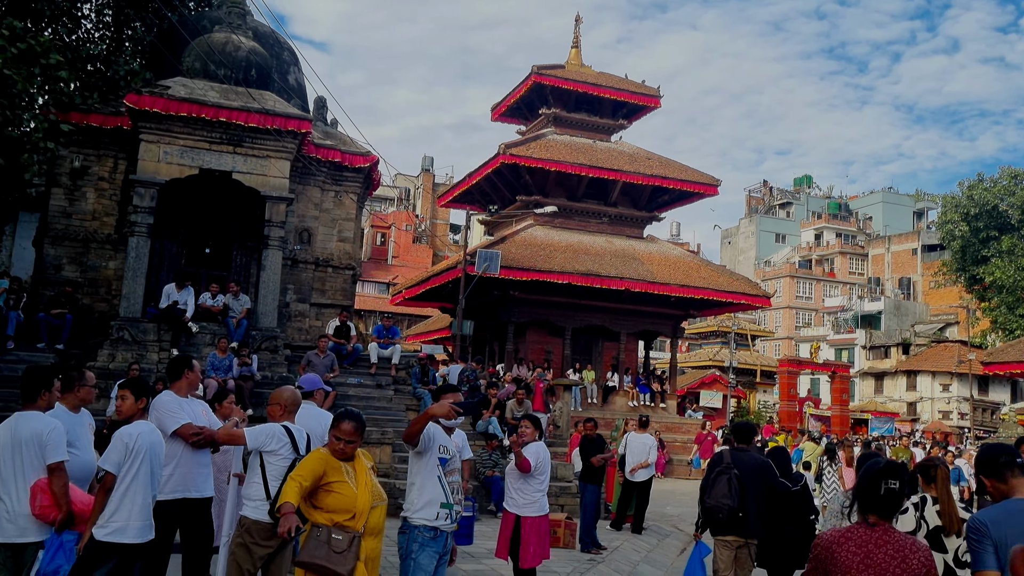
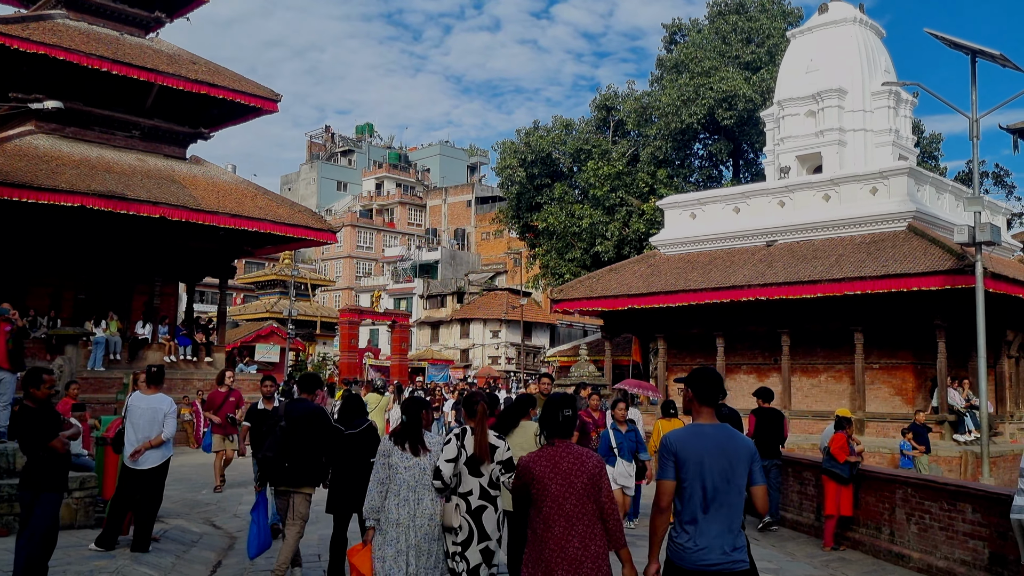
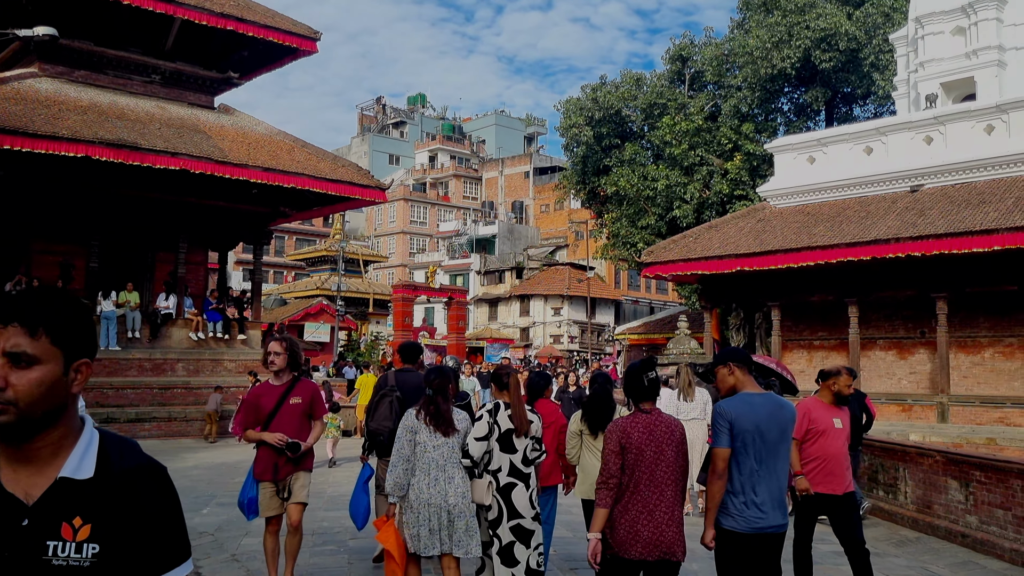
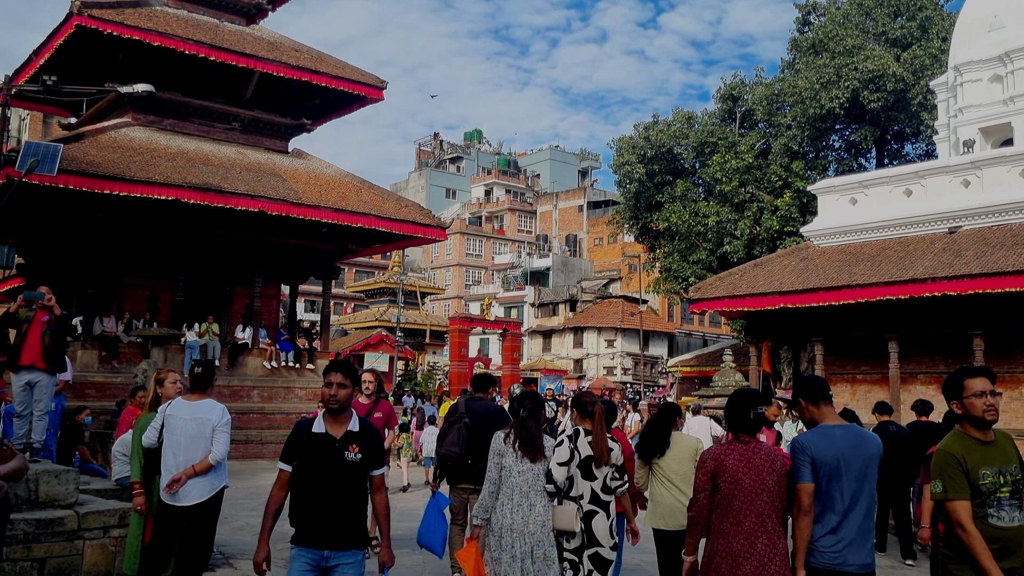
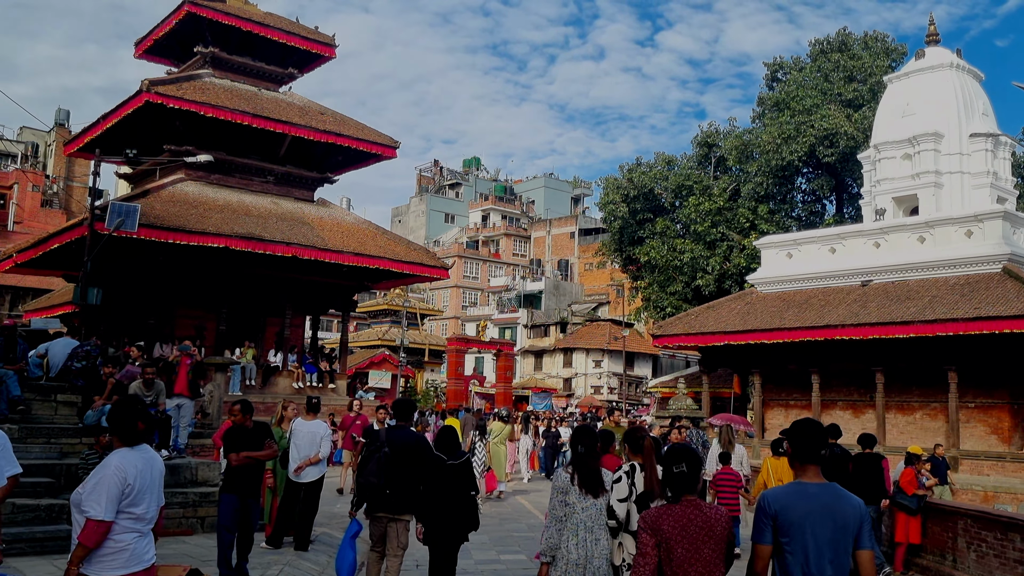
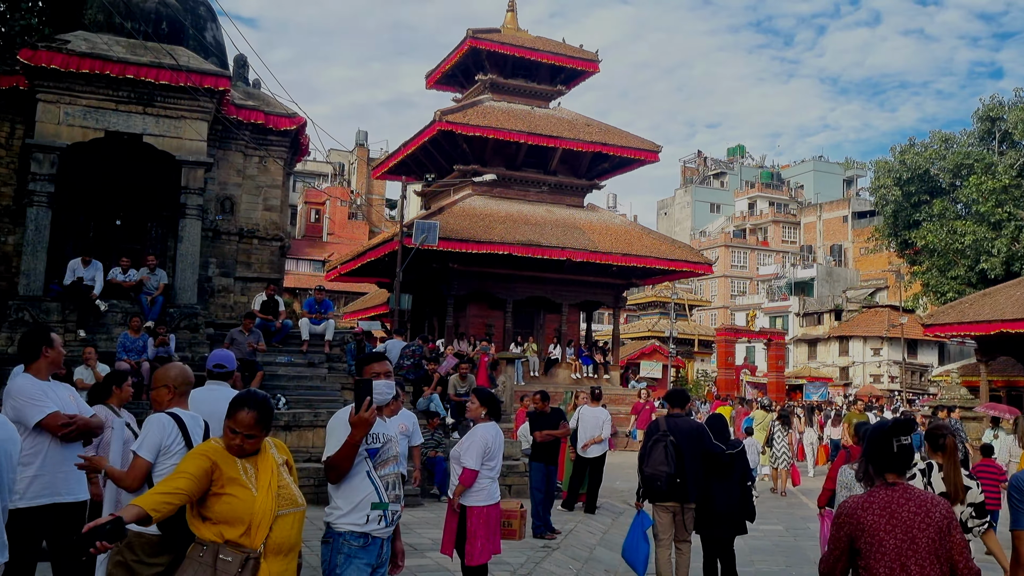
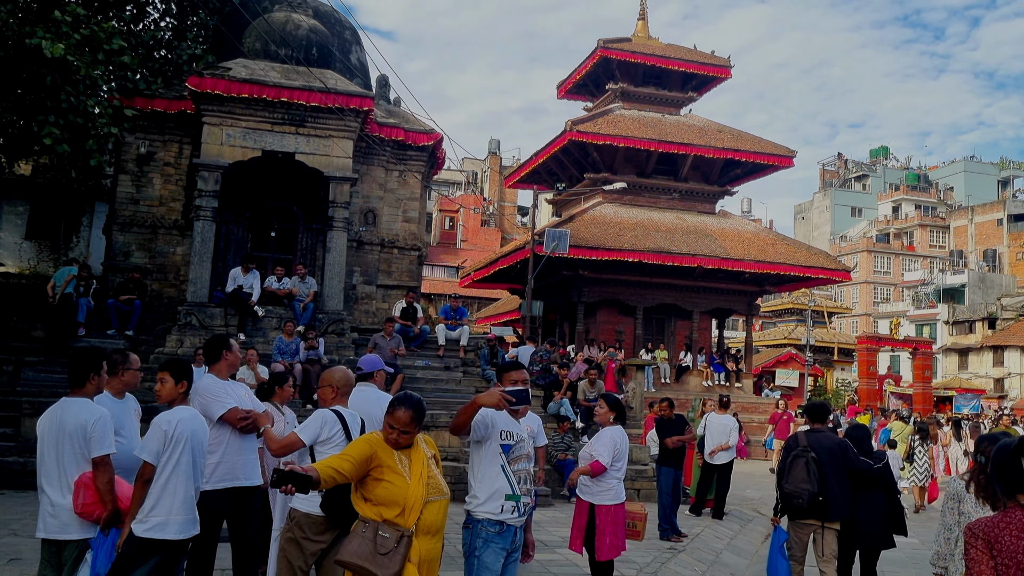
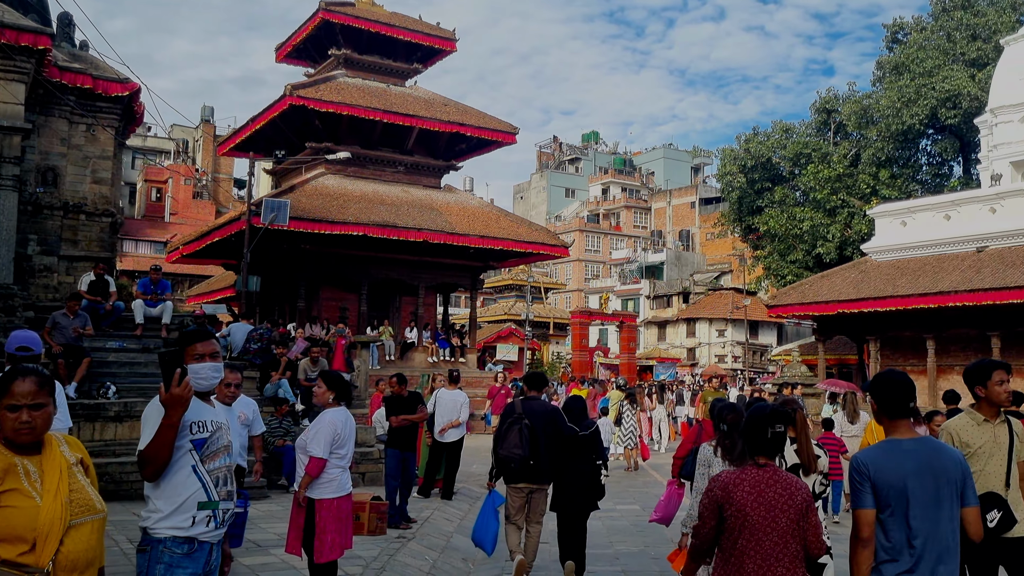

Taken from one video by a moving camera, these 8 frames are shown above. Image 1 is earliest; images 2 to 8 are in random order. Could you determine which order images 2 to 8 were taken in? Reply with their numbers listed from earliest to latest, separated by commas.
7, 6, 8, 5, 2, 4, 3
